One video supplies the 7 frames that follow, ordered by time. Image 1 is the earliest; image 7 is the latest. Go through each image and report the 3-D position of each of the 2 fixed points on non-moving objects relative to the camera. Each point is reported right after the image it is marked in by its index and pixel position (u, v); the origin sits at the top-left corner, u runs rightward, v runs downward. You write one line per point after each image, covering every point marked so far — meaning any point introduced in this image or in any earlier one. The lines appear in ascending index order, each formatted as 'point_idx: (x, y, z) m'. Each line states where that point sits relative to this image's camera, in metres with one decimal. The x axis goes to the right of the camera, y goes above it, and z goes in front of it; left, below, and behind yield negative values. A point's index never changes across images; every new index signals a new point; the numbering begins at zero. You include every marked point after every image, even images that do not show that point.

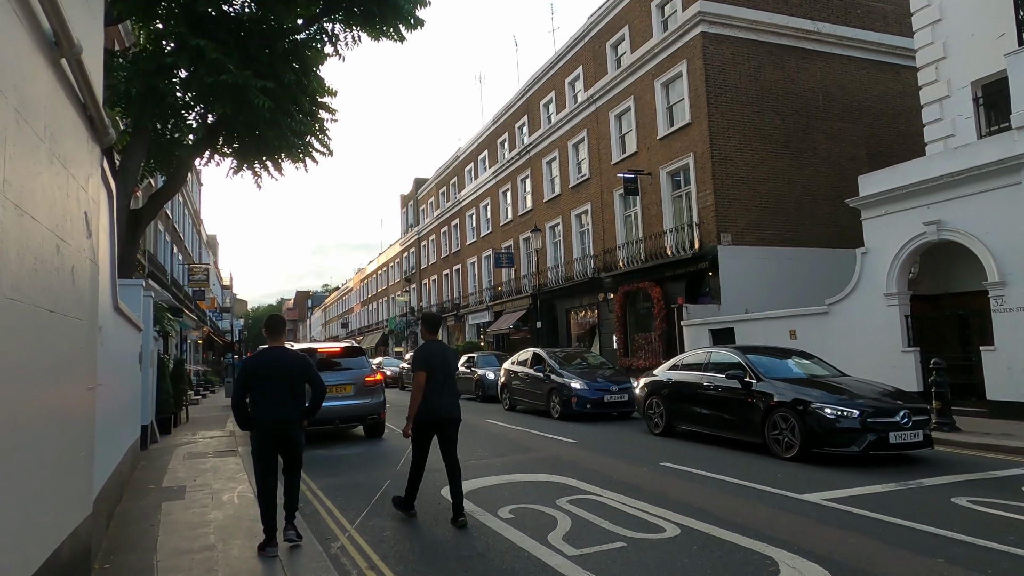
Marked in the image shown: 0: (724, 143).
0: (+6.4, +4.3, +19.7) m
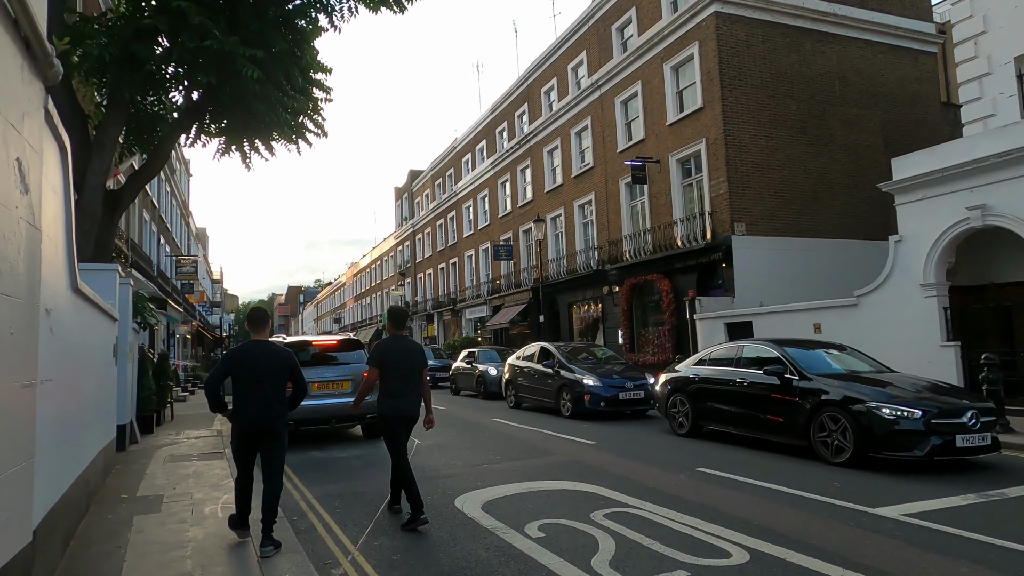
0: (+6.5, +4.6, +18.8) m
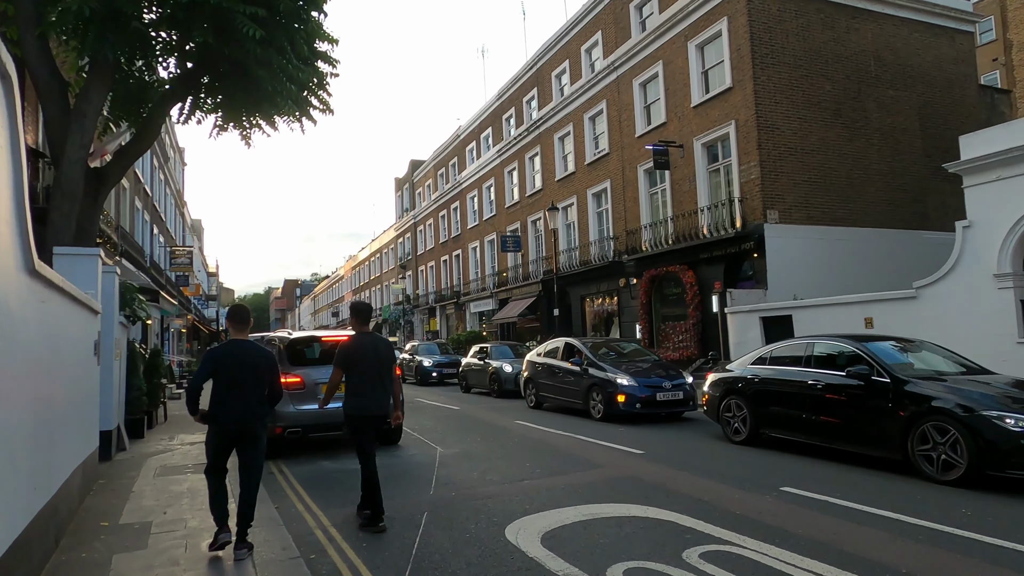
0: (+6.9, +4.8, +17.6) m
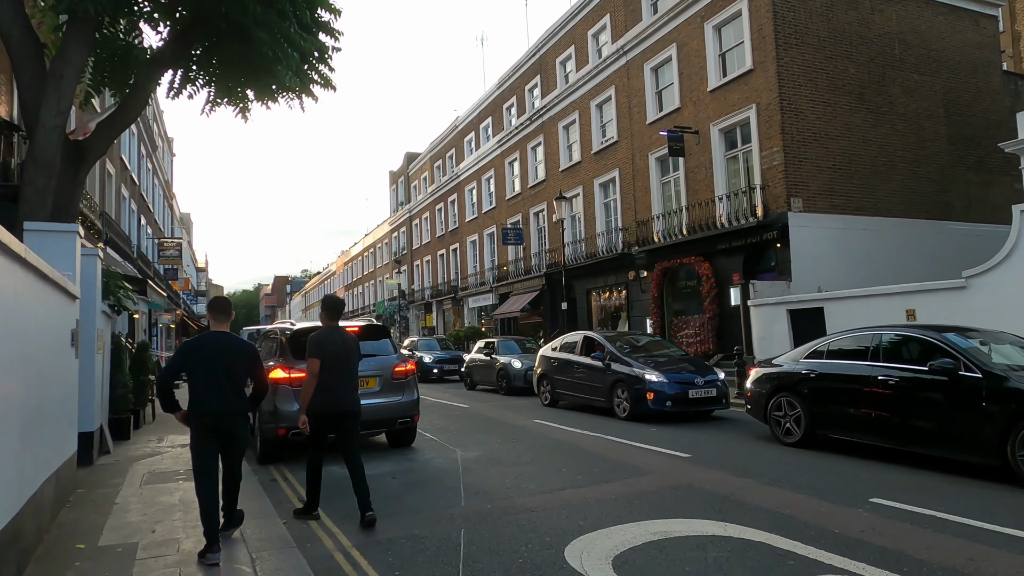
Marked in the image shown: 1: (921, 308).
0: (+7.2, +5.0, +16.8) m
1: (+7.4, -0.4, +11.9) m
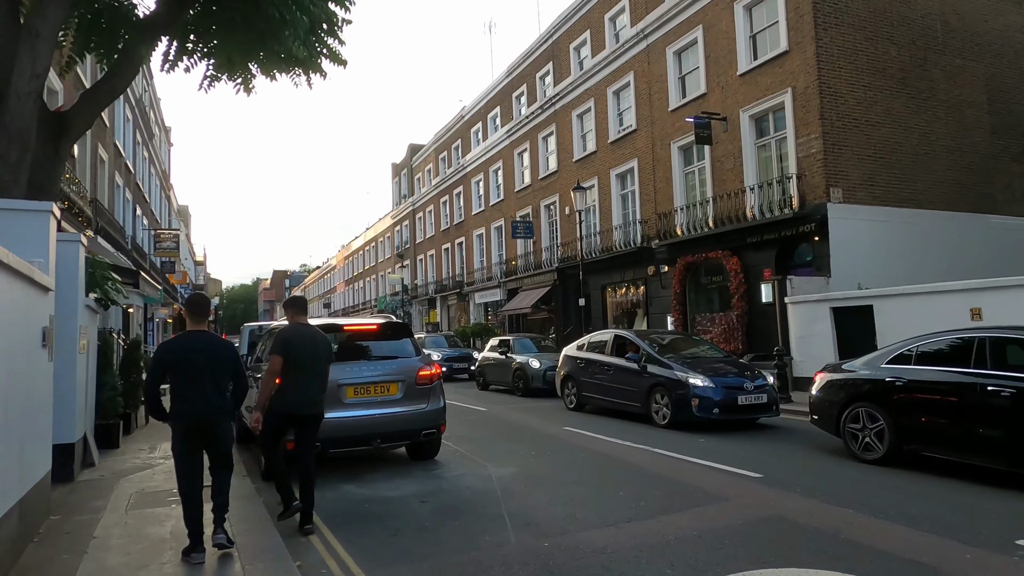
0: (+7.7, +5.1, +15.7) m
1: (+7.8, -0.3, +10.9) m
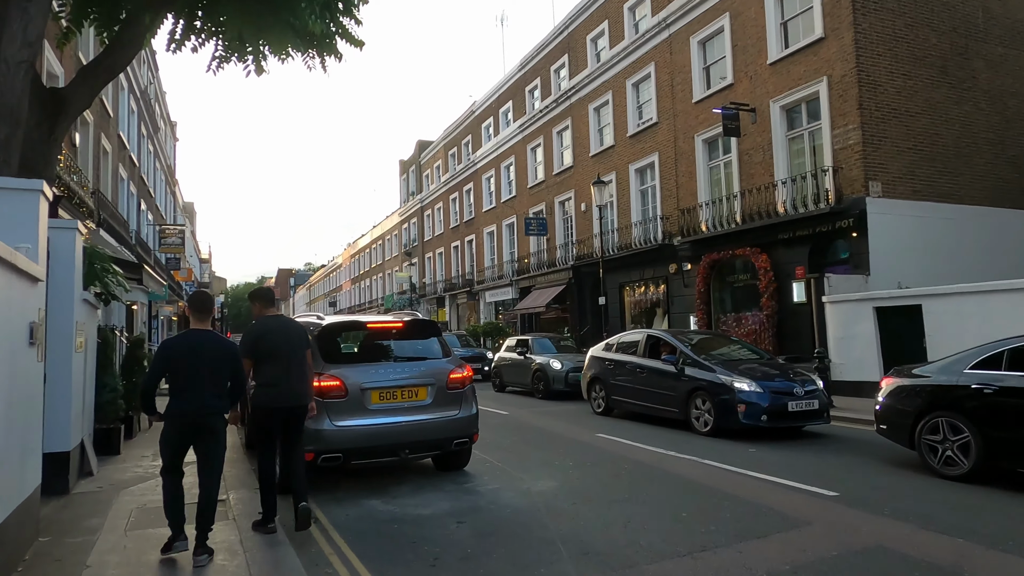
0: (+8.2, +5.1, +14.9) m
1: (+8.3, -0.3, +10.1) m
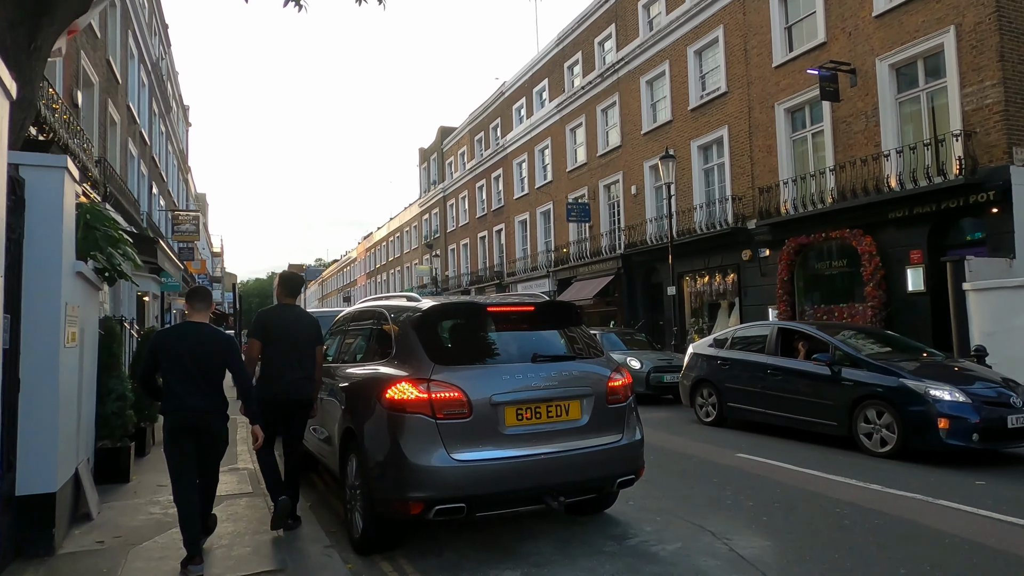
0: (+9.6, +5.4, +12.6) m
1: (+9.6, 0.0, +7.8) m
